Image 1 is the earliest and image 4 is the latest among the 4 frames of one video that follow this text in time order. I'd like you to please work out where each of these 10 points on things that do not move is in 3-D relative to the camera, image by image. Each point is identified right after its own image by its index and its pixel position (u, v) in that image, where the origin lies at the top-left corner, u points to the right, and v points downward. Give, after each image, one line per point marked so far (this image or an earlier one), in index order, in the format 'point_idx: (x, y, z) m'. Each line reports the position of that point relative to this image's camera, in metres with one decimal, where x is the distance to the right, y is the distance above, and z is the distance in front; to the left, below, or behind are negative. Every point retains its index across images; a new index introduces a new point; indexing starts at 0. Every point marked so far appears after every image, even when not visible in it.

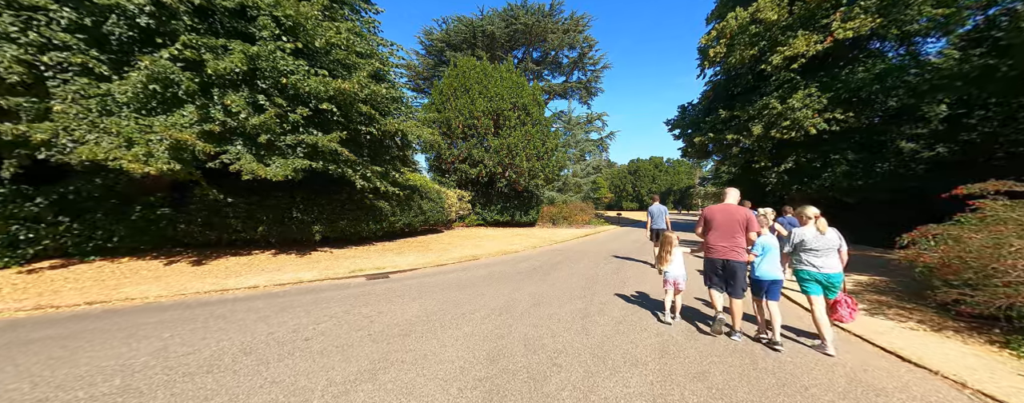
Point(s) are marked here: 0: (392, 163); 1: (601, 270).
0: (-4.3, +1.4, +12.0) m
1: (+2.6, -1.9, +9.6) m
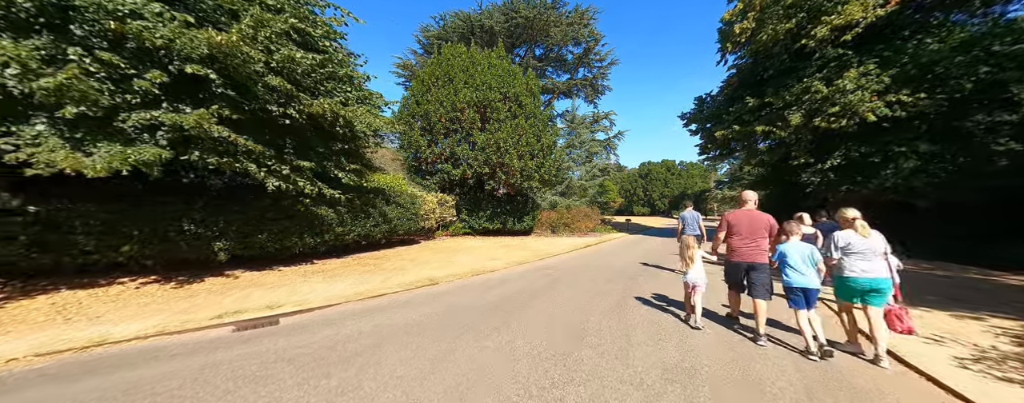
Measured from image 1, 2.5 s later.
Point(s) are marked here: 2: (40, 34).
0: (-5.0, +1.2, +9.3) m
1: (+1.8, -2.0, +6.7) m
2: (-7.2, +2.6, +5.0) m
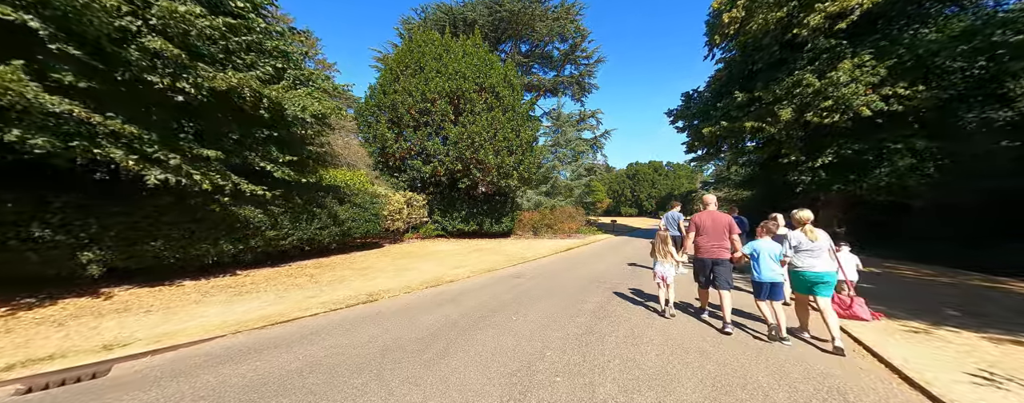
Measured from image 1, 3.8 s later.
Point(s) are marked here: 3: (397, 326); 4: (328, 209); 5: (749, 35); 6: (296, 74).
0: (-6.0, +1.3, +7.8) m
1: (+1.0, -2.0, +5.4) m
2: (-8.0, +2.6, +3.4) m
3: (-1.8, -2.0, +5.1) m
4: (-6.0, -0.2, +10.6) m
5: (+11.4, +8.0, +15.7) m
6: (-5.8, +3.4, +8.6) m
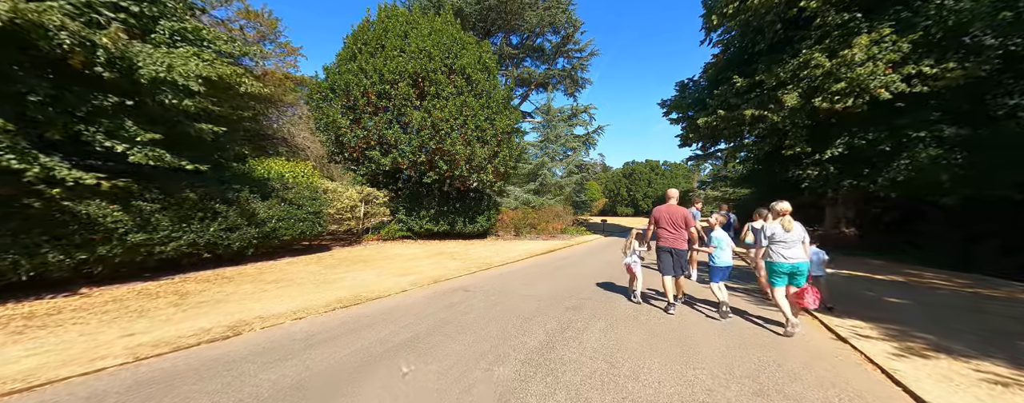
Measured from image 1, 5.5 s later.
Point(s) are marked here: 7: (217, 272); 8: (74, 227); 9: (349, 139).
0: (-7.2, +1.4, +5.8) m
1: (-0.2, -1.9, +3.5) m
2: (-9.2, +2.7, +1.4) m
3: (-3.0, -1.9, +3.2) m
4: (-7.2, -0.1, +8.7) m
5: (+10.1, +8.1, +13.9) m
6: (-7.0, +3.5, +6.7) m
7: (-7.1, -1.7, +7.8) m
8: (-7.8, -0.4, +5.9) m
9: (-7.3, +2.8, +14.7) m
